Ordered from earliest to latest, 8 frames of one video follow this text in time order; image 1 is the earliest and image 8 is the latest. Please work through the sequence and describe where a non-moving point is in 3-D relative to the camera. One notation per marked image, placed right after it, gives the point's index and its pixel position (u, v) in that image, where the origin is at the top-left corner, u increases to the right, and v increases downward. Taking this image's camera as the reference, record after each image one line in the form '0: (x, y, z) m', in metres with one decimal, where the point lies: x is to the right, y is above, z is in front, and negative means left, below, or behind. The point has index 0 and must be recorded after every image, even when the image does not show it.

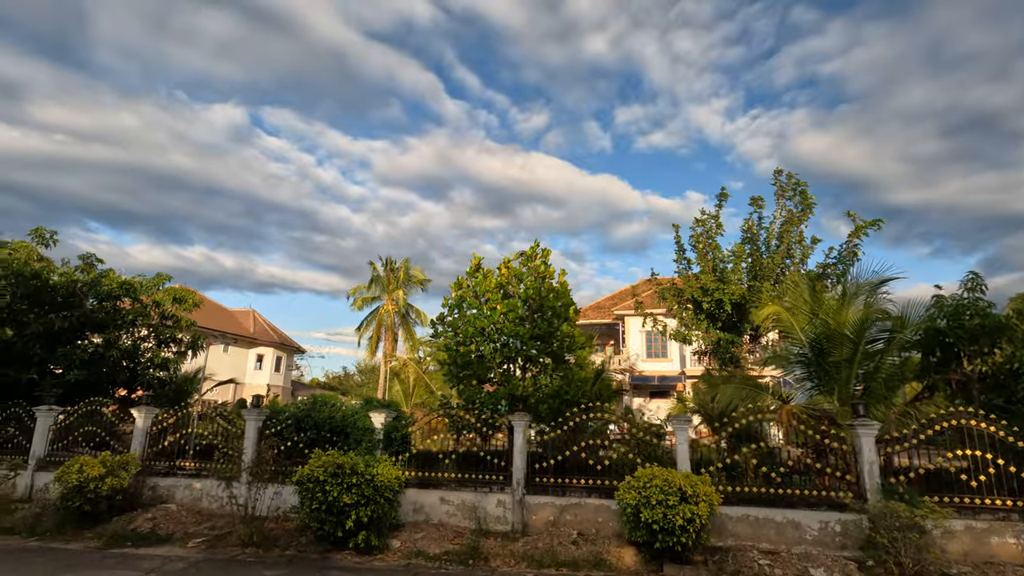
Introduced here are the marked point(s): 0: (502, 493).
0: (-0.1, -3.1, +8.0) m
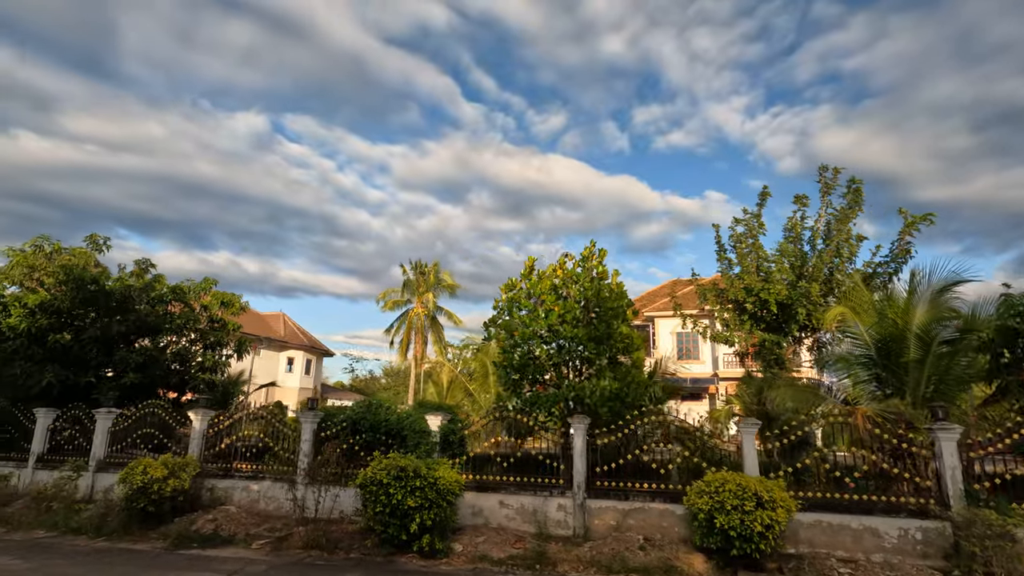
0: (+0.7, -3.1, +7.9) m
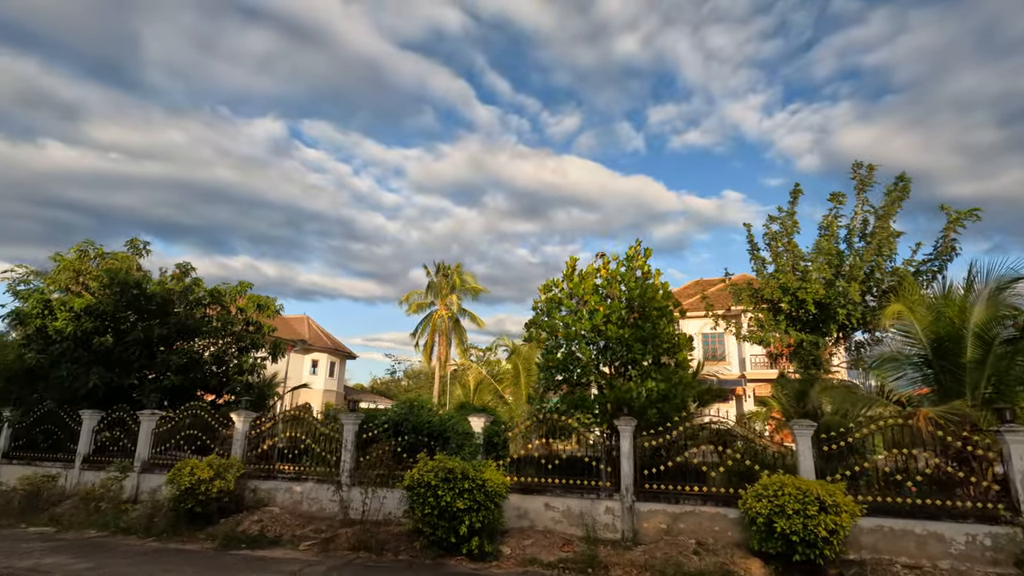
0: (+1.4, -3.1, +7.8) m
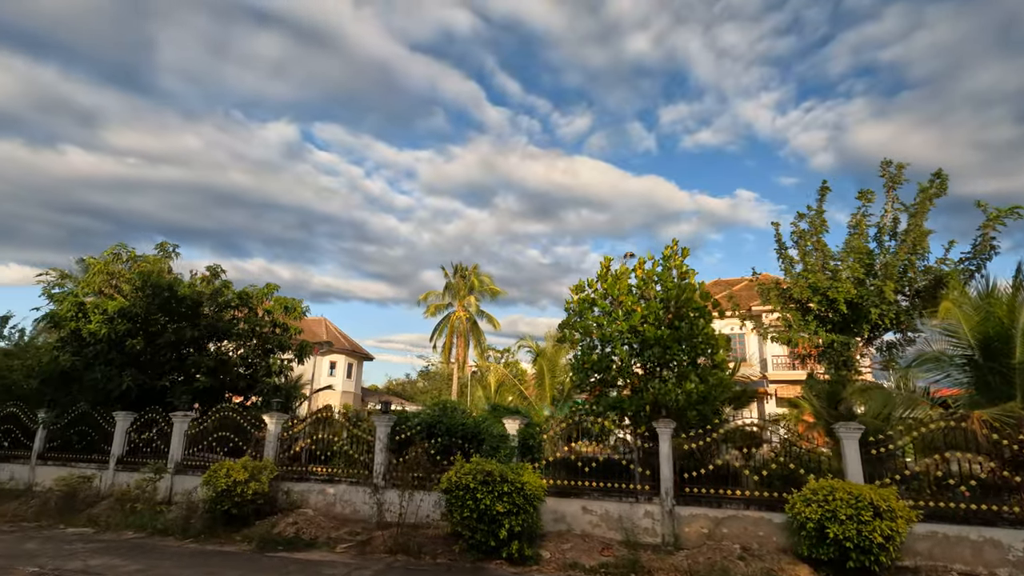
0: (+2.0, -3.1, +7.6) m
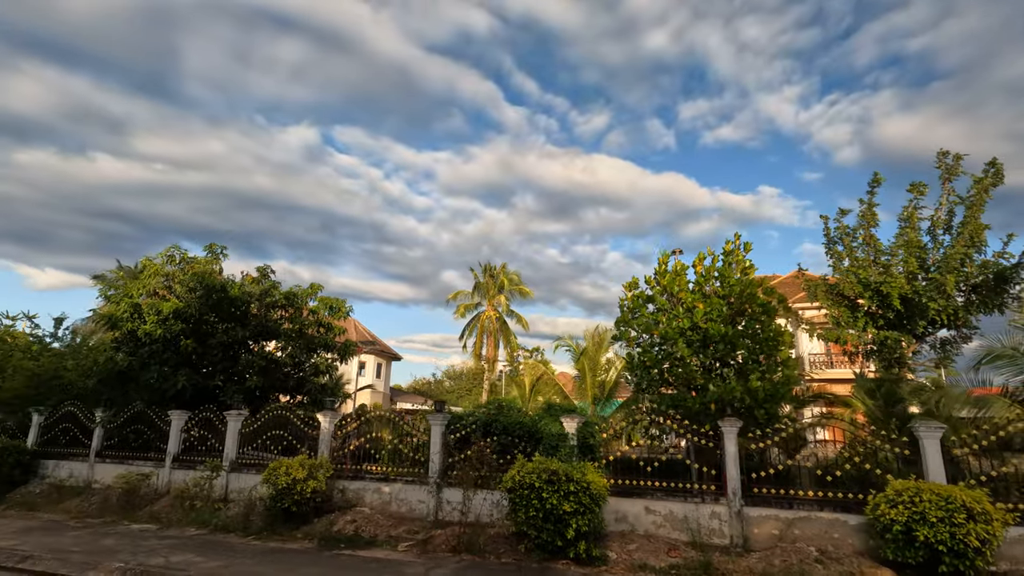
0: (+2.9, -3.0, +7.5) m
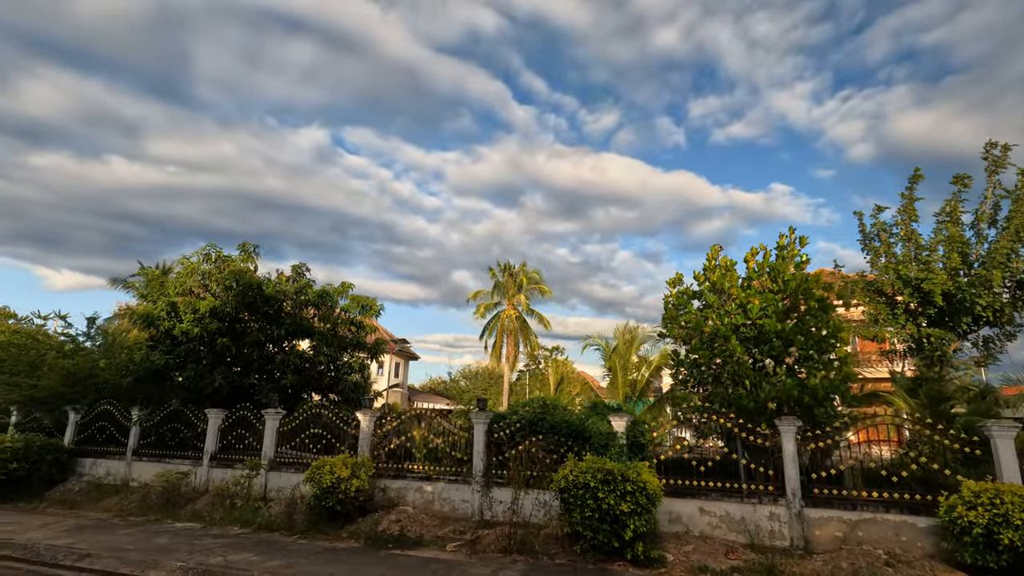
0: (+3.6, -3.0, +7.3) m
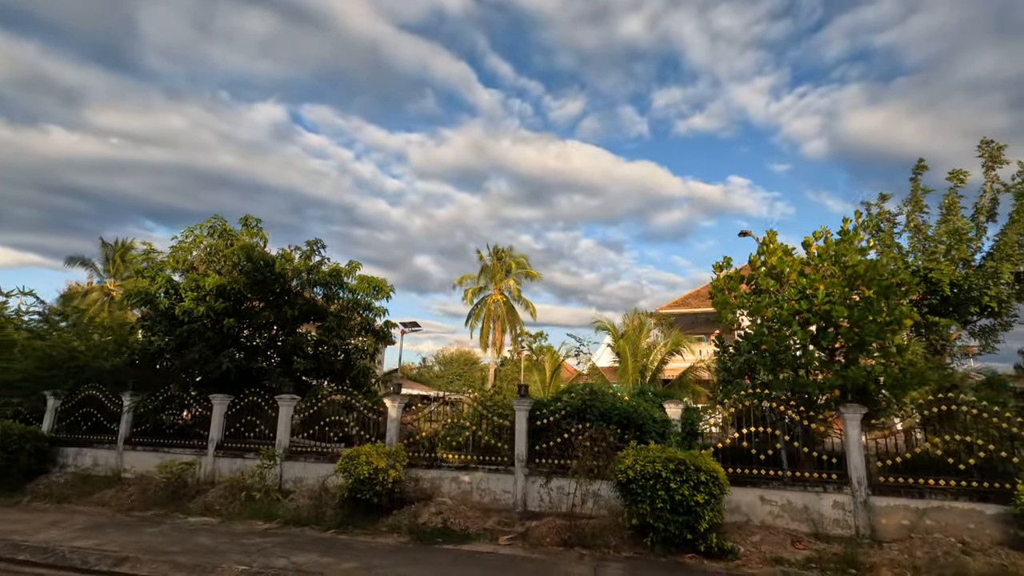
0: (+4.4, -2.8, +7.2) m
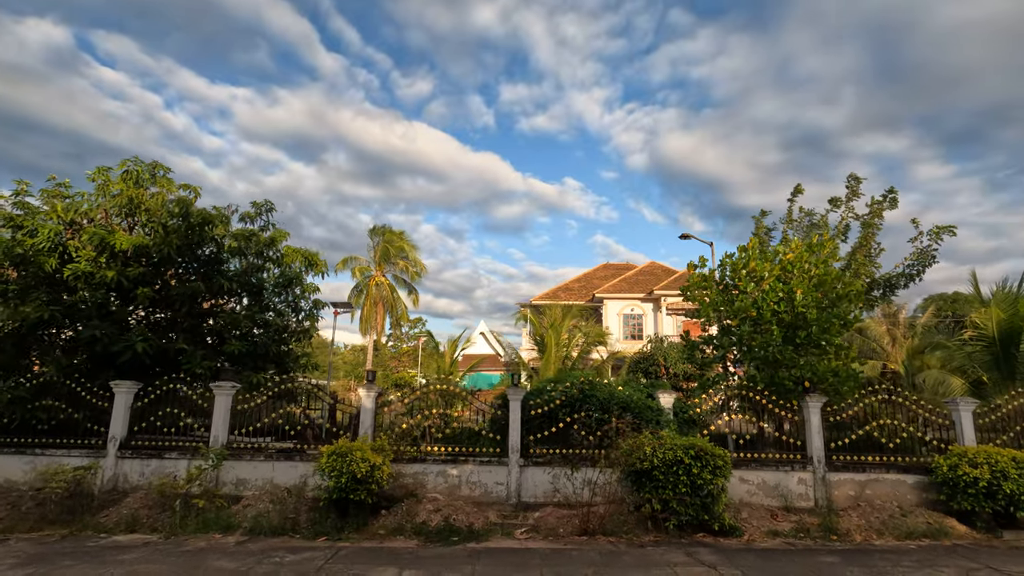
0: (+4.5, -2.8, +8.3) m
